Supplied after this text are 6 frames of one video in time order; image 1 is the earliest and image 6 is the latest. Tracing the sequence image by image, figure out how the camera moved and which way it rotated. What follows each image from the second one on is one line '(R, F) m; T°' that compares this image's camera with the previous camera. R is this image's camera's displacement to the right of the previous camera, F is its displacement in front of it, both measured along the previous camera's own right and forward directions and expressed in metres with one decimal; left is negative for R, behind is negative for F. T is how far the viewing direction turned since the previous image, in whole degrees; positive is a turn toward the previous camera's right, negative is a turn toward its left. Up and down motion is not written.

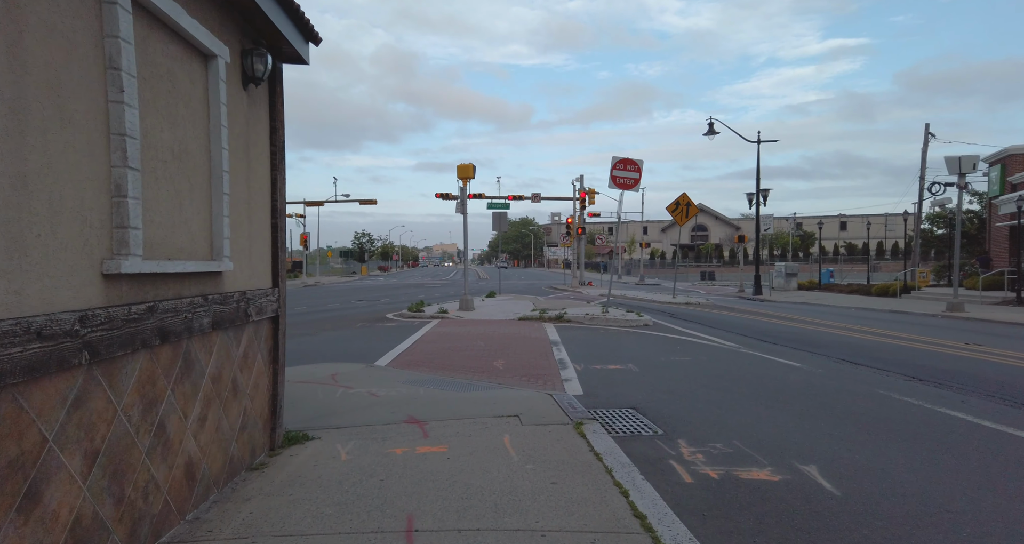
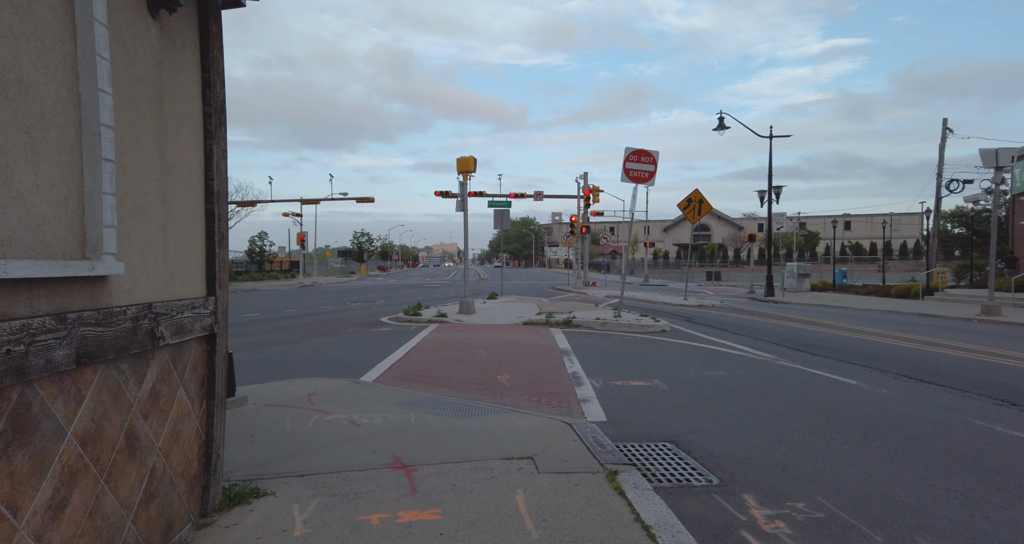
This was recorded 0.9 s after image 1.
(-0.1, +1.2) m; 0°
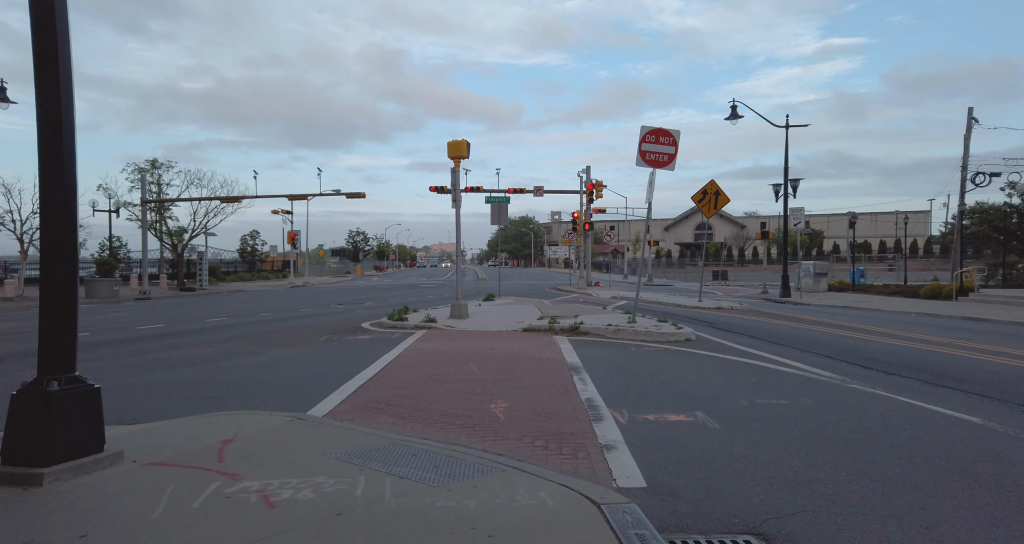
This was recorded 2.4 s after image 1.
(0.0, +2.0) m; 0°
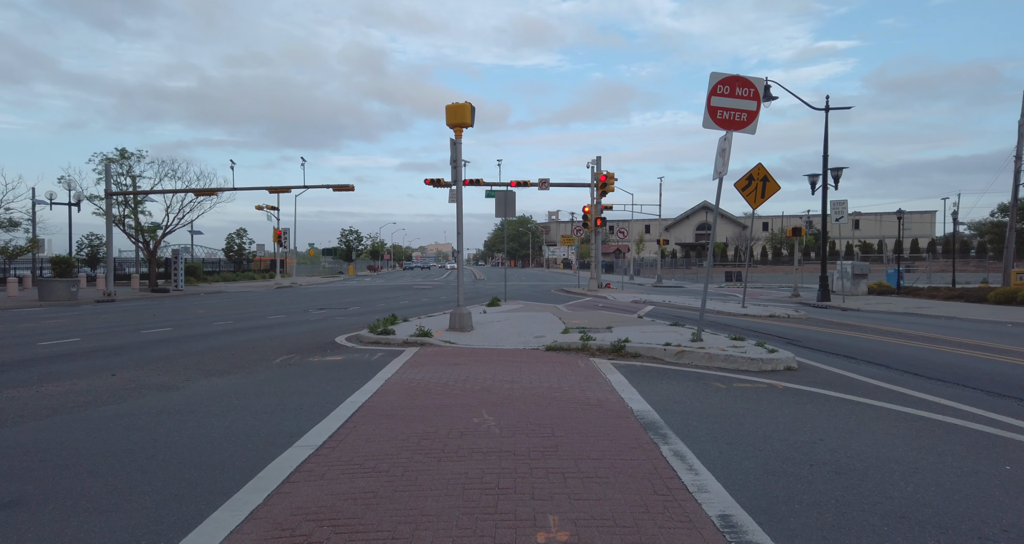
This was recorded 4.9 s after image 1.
(-0.5, +3.5) m; 0°
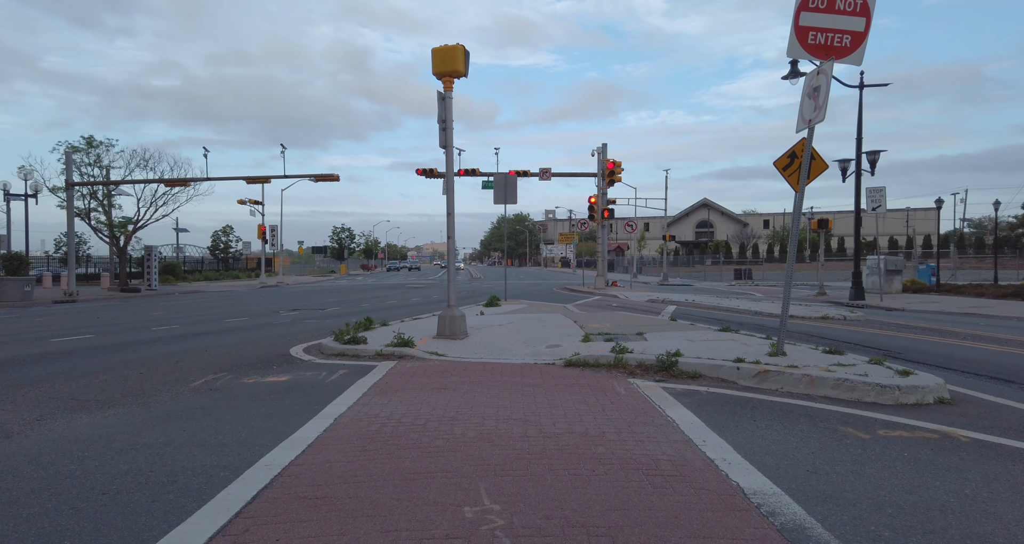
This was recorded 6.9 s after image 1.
(-0.2, +2.8) m; 0°
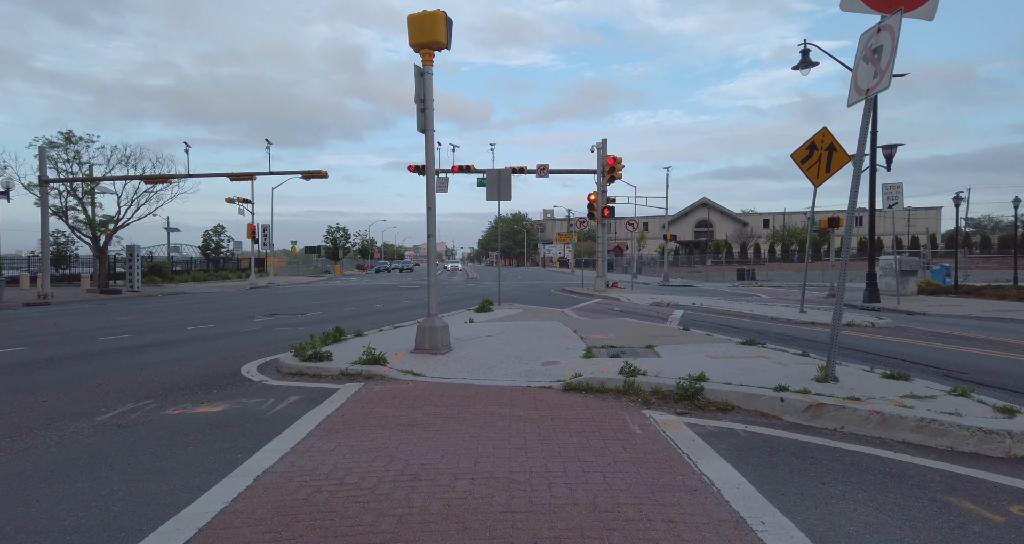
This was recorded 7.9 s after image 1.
(+0.1, +1.4) m; 0°
